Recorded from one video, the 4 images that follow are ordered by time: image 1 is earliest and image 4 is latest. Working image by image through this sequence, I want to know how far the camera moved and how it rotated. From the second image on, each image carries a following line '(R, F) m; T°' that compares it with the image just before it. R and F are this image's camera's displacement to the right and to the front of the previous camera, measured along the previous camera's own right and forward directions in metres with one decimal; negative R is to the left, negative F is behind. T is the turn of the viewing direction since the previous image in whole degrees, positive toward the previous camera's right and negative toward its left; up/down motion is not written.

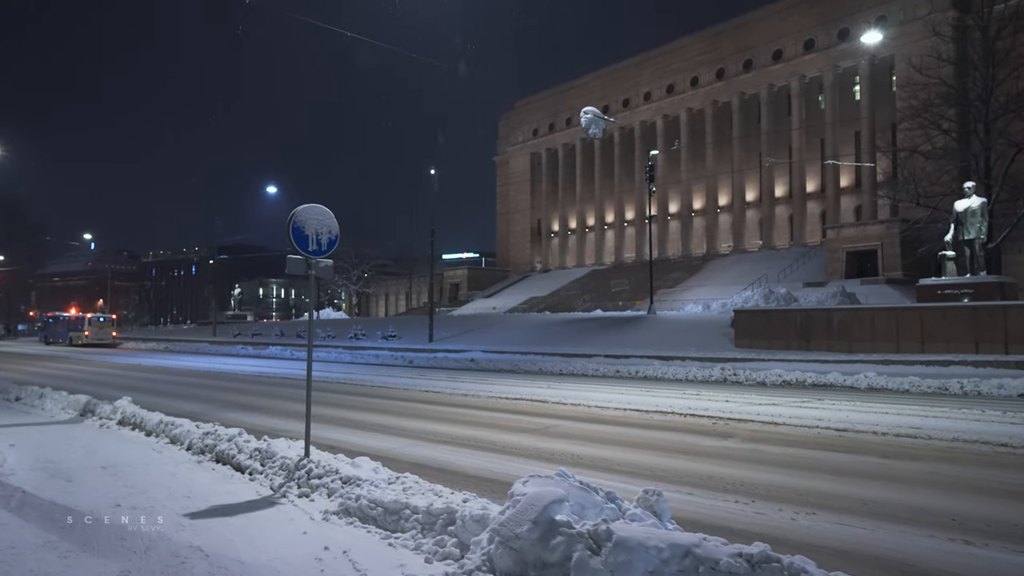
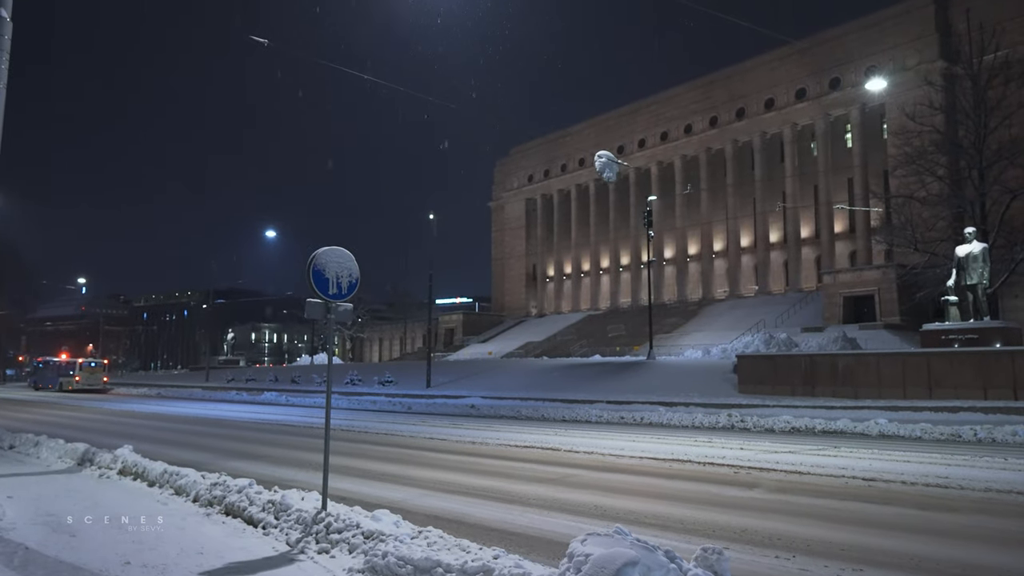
(-0.3, +0.2) m; +1°
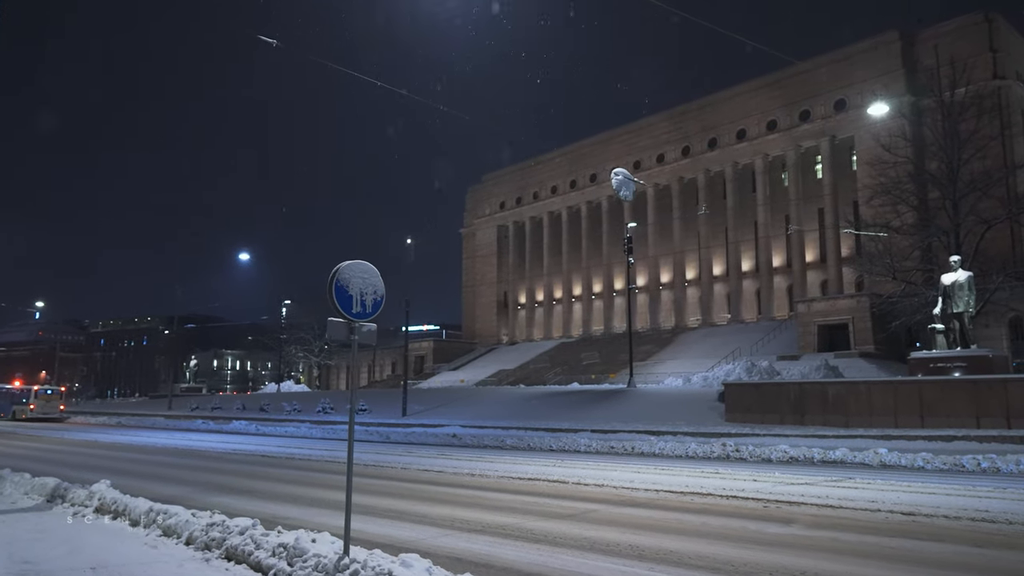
(-0.7, +0.6) m; +3°
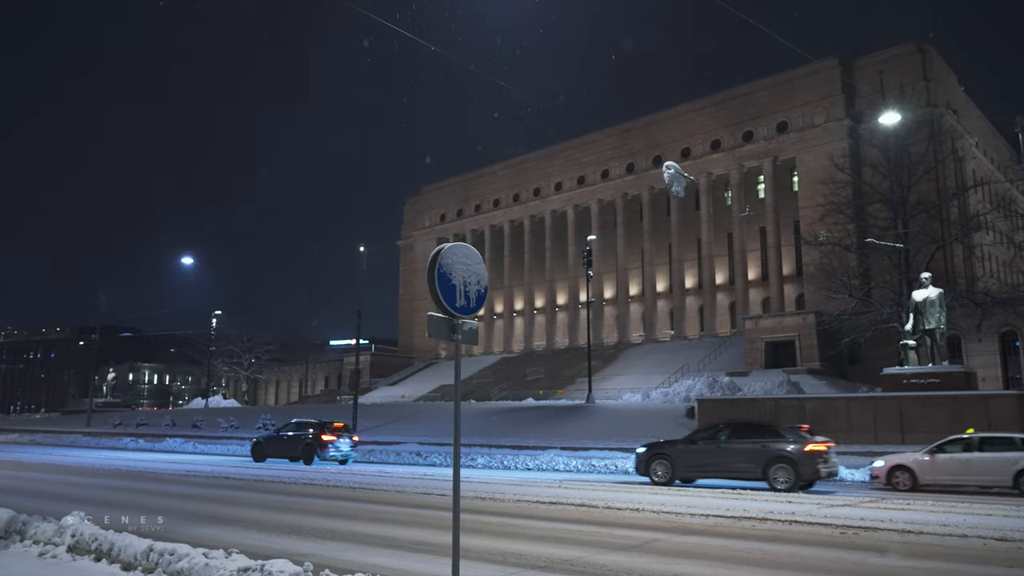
(-1.5, +1.2) m; +6°
